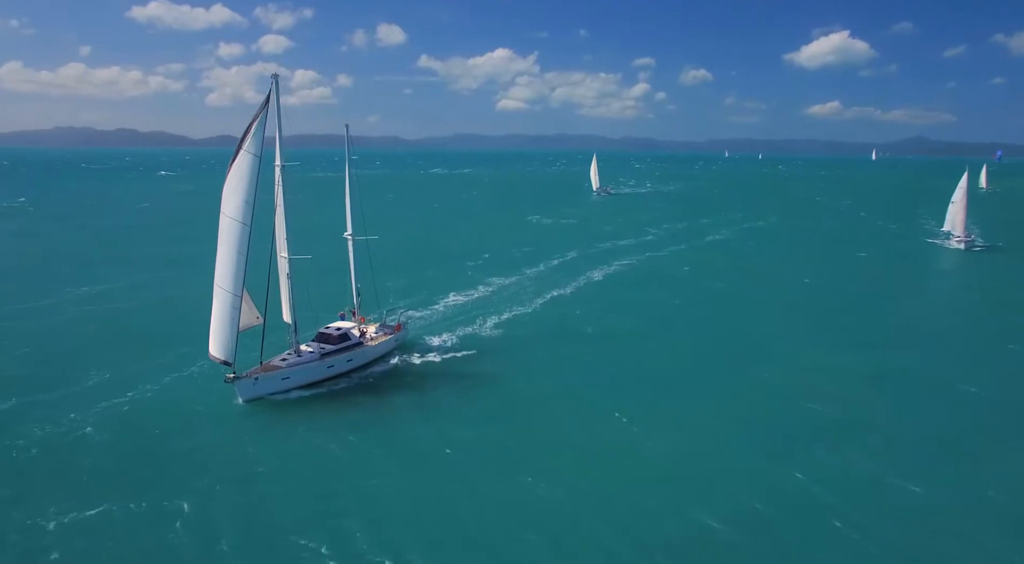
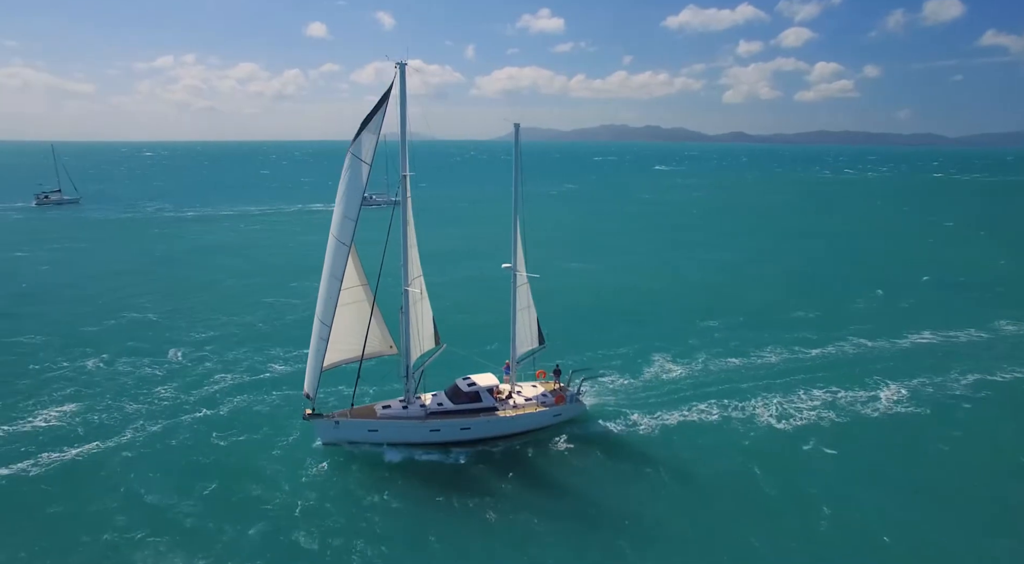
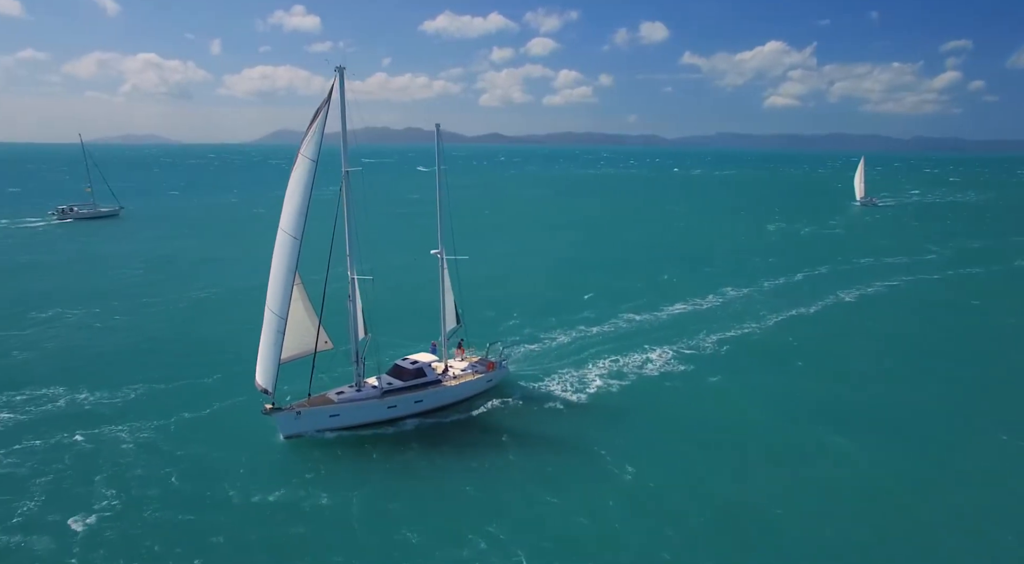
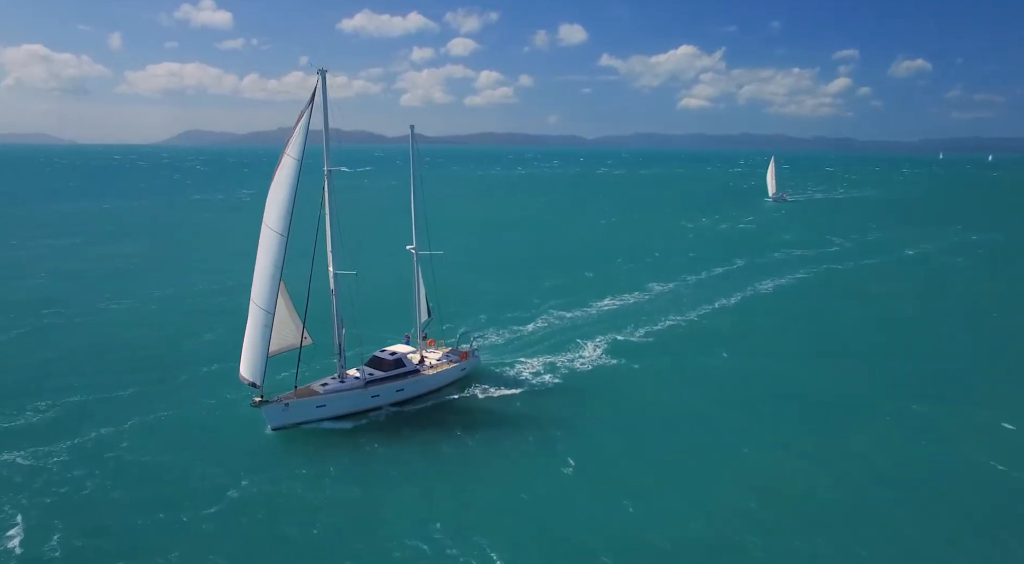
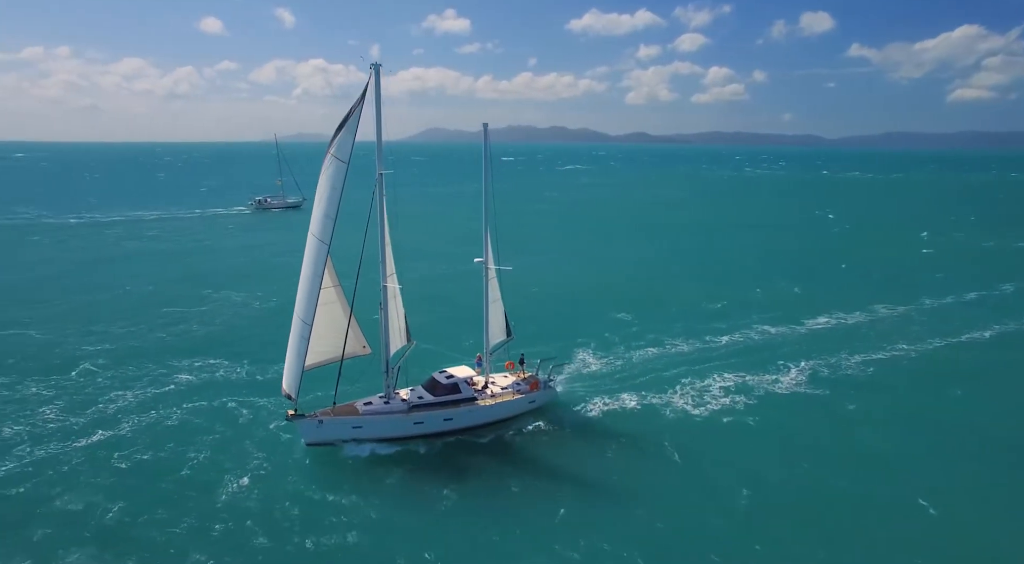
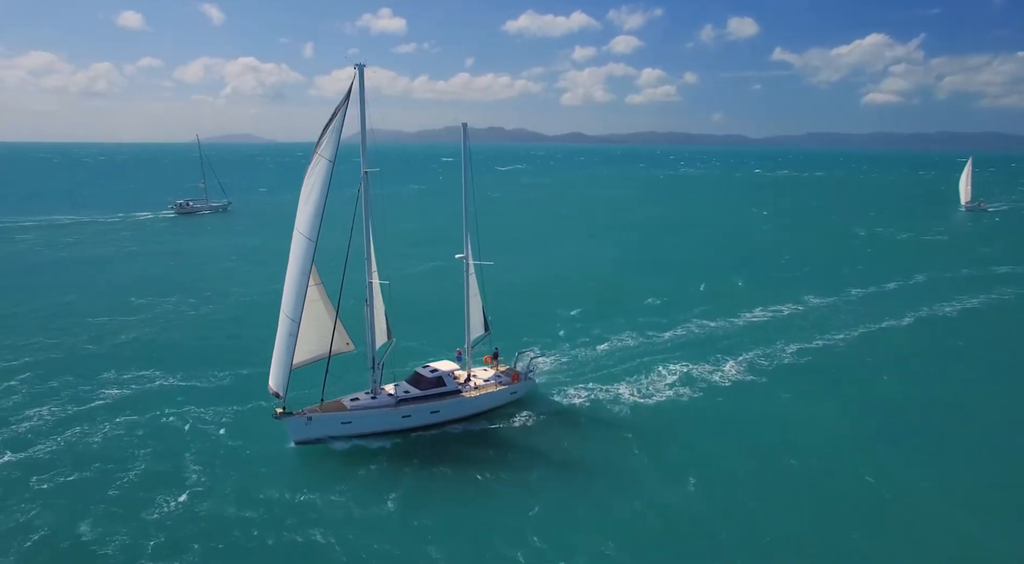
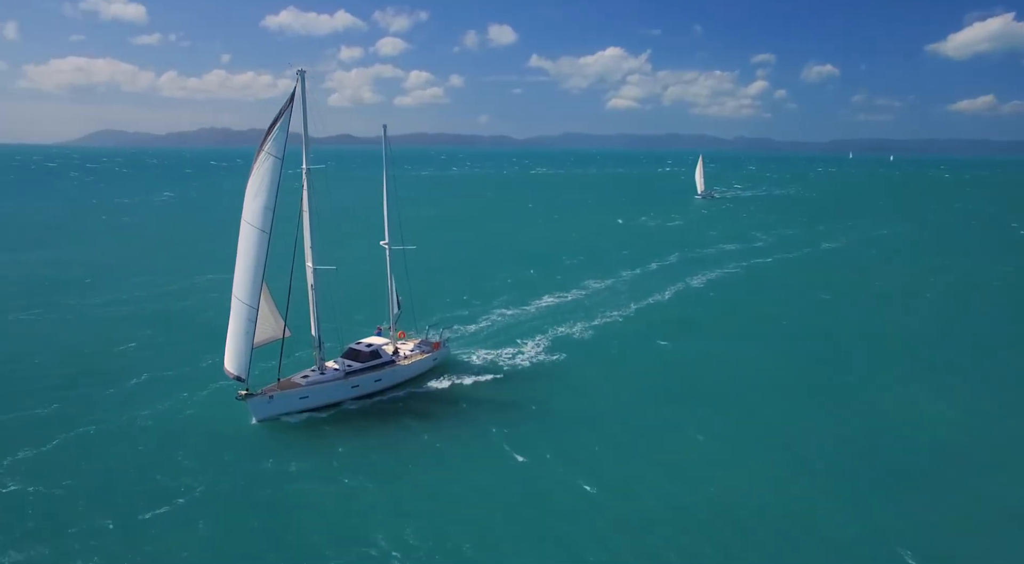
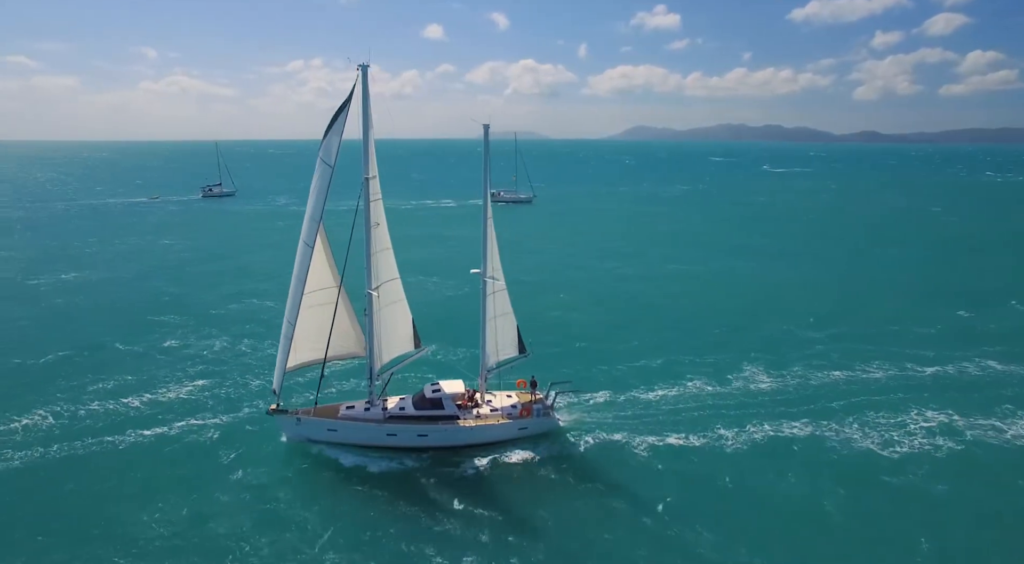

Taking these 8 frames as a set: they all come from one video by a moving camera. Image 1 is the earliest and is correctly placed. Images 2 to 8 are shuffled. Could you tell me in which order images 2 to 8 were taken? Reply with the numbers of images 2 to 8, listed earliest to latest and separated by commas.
7, 4, 3, 6, 5, 2, 8
